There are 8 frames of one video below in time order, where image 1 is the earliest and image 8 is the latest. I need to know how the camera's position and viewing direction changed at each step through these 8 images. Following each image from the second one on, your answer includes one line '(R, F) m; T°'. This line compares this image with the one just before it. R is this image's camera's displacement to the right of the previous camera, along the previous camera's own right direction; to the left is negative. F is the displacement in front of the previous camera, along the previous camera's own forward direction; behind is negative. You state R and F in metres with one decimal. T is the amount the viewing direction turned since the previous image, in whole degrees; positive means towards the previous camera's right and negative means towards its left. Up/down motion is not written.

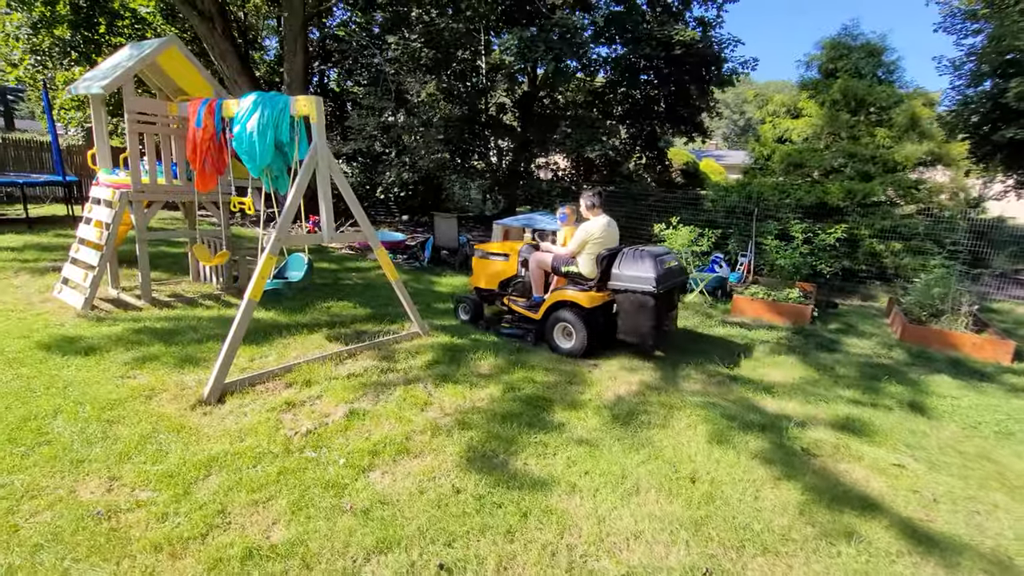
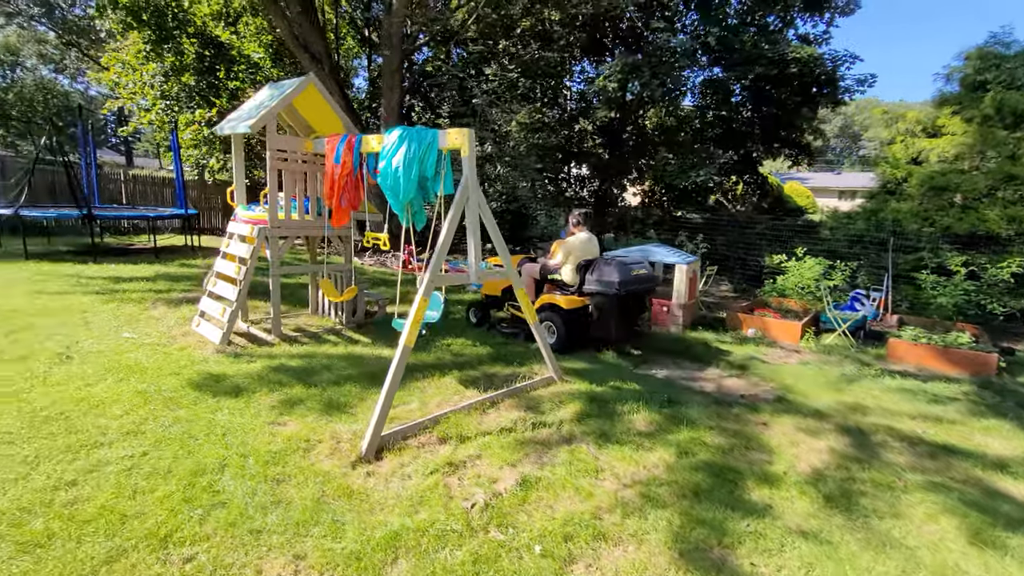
(-0.8, +0.3) m; -7°
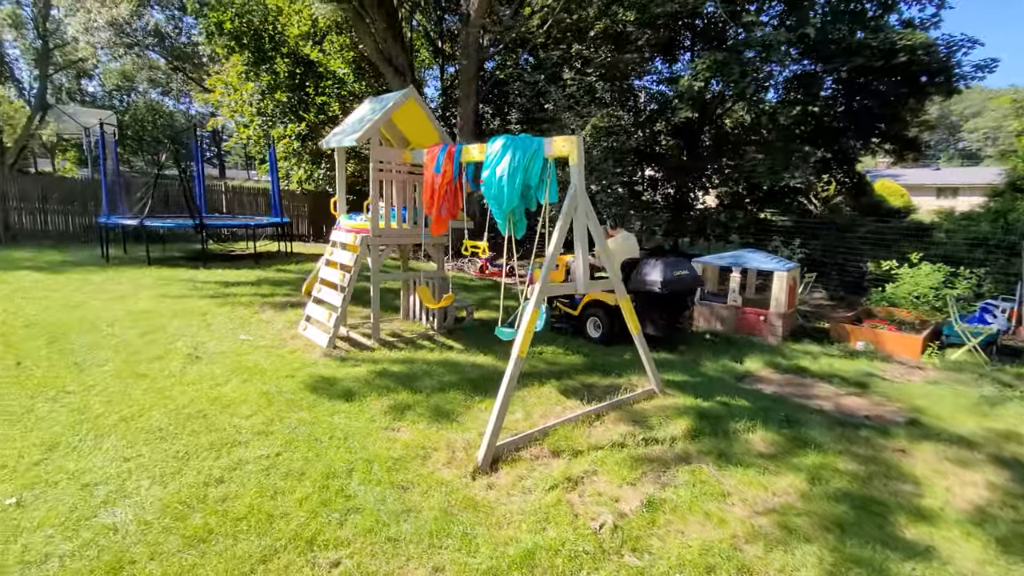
(-0.3, 0.0) m; -7°
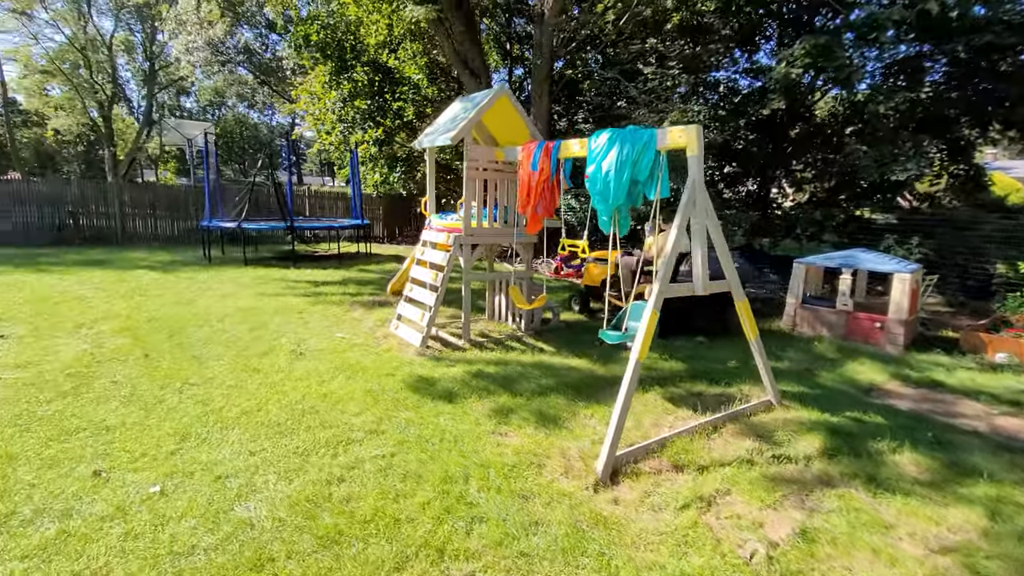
(-0.4, +0.1) m; -7°
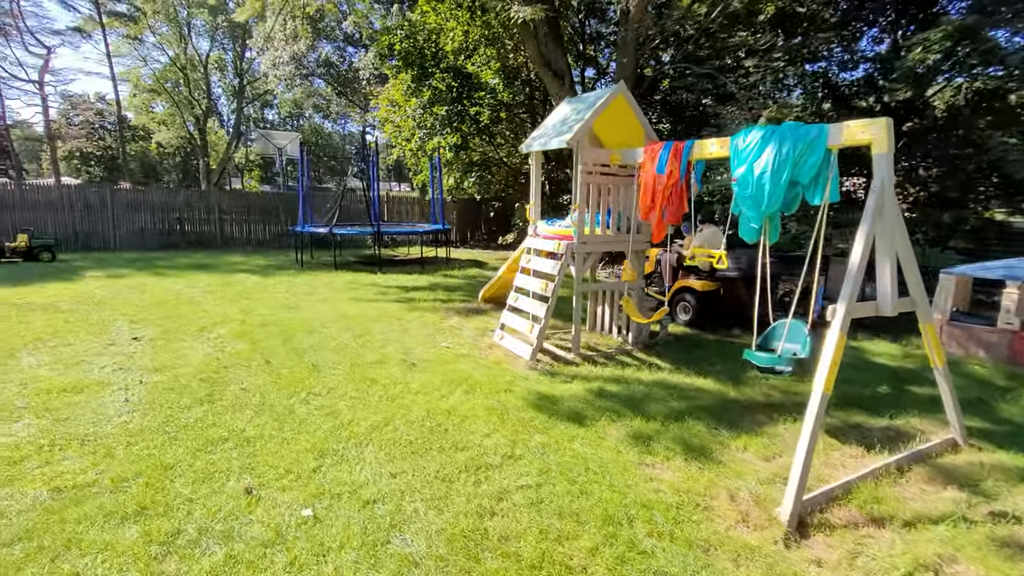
(-0.6, +0.2) m; -7°
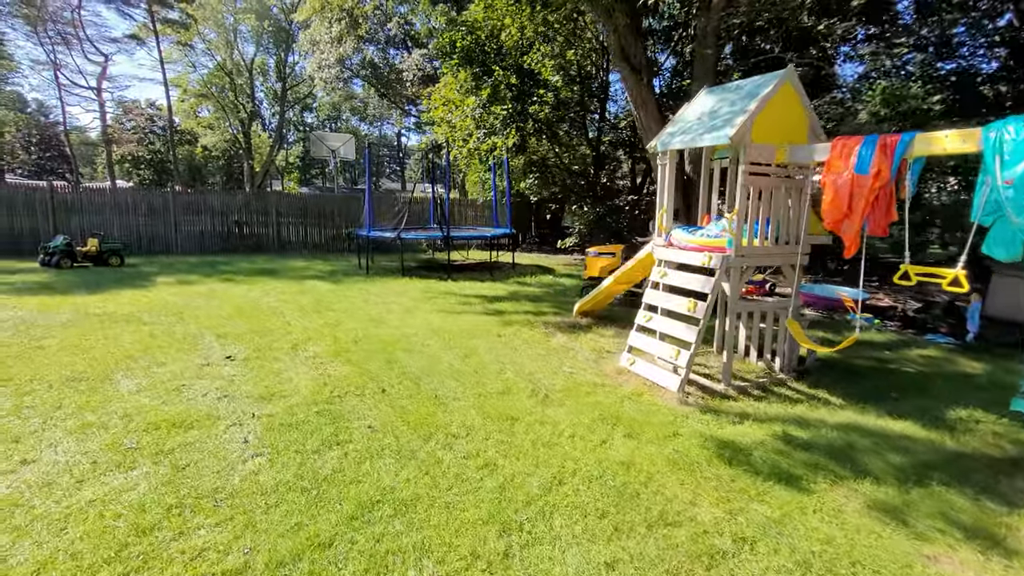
(-1.0, +0.6) m; -3°
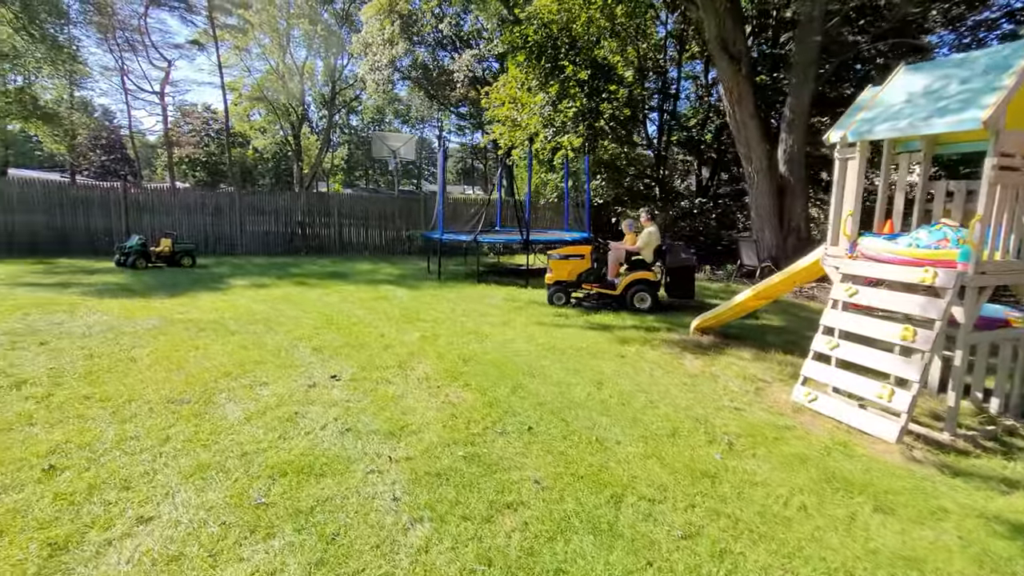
(-1.0, +0.7) m; -4°
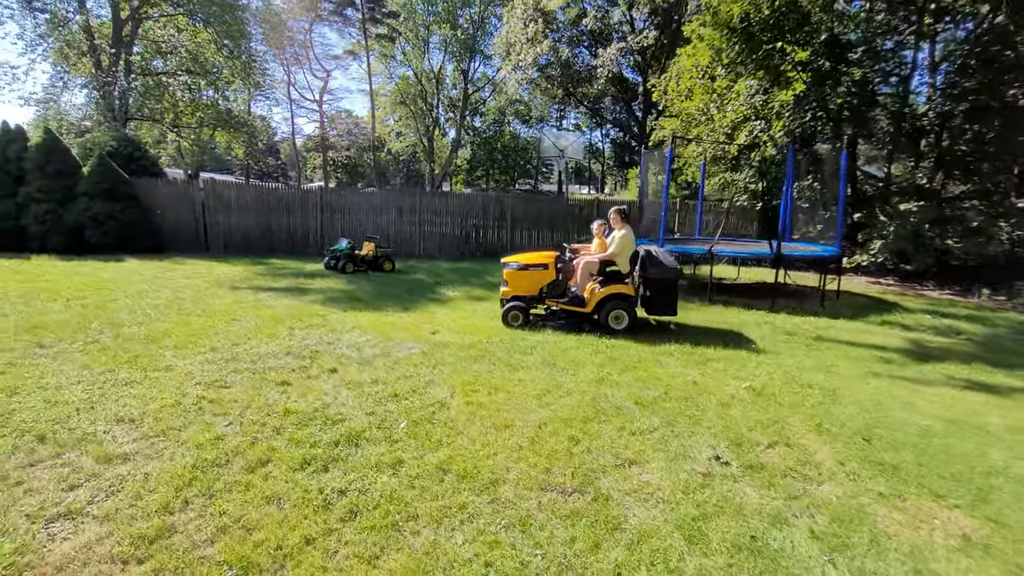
(-2.2, +0.9) m; -12°
